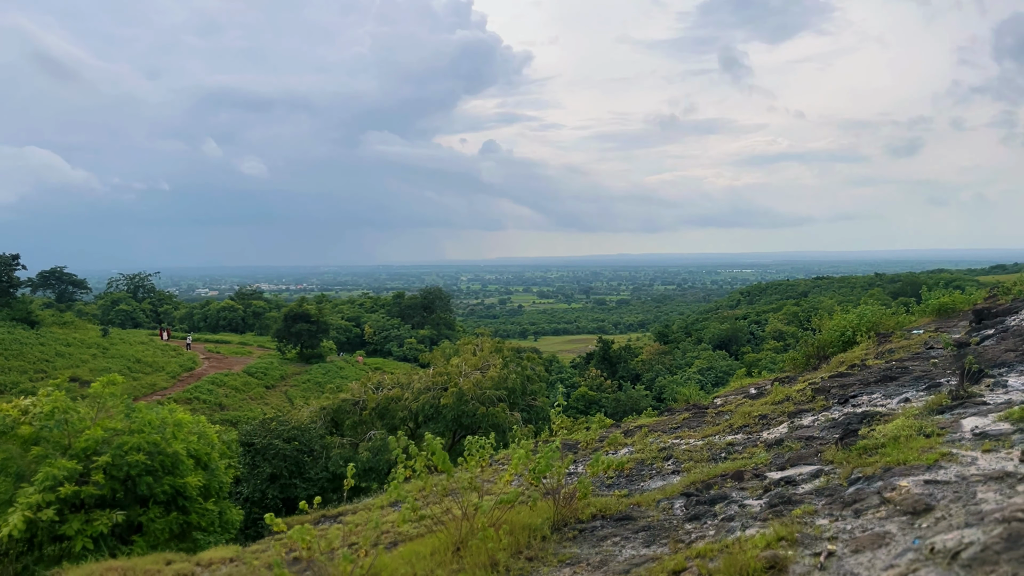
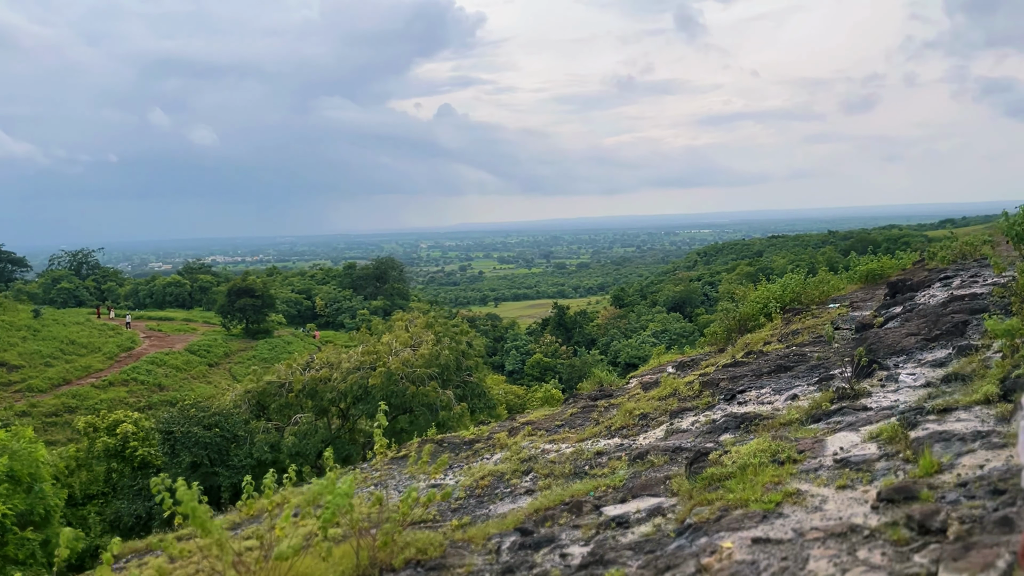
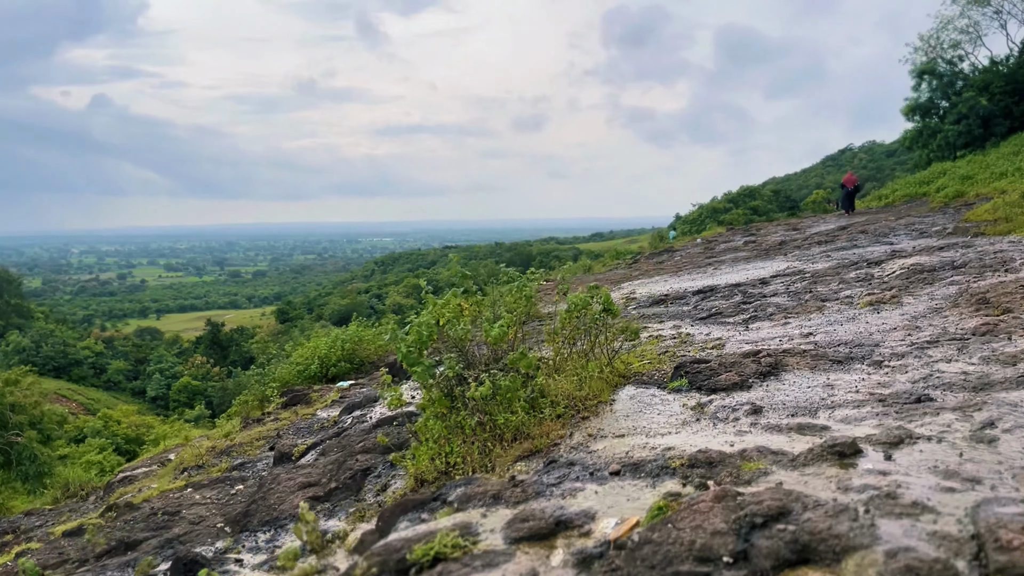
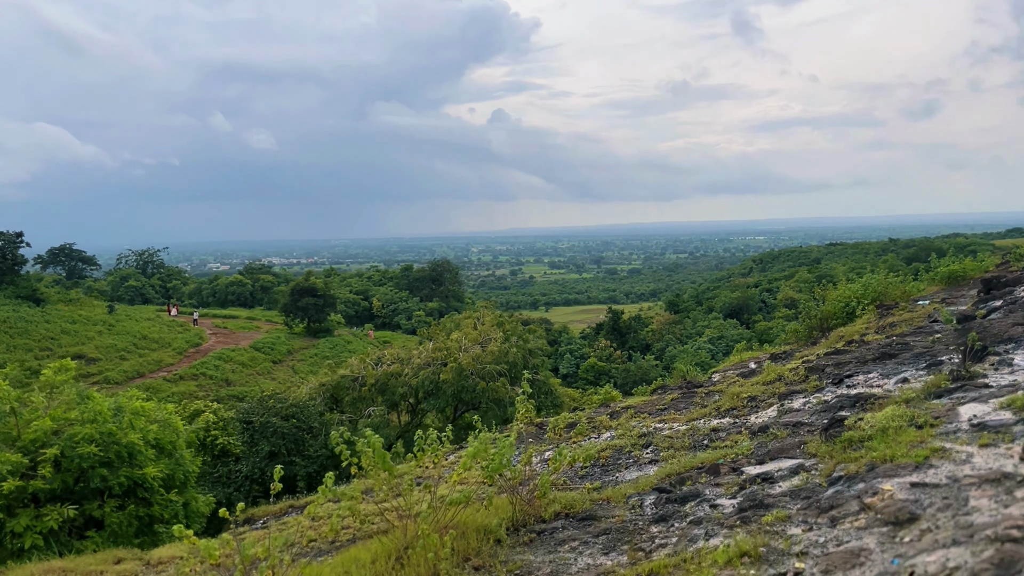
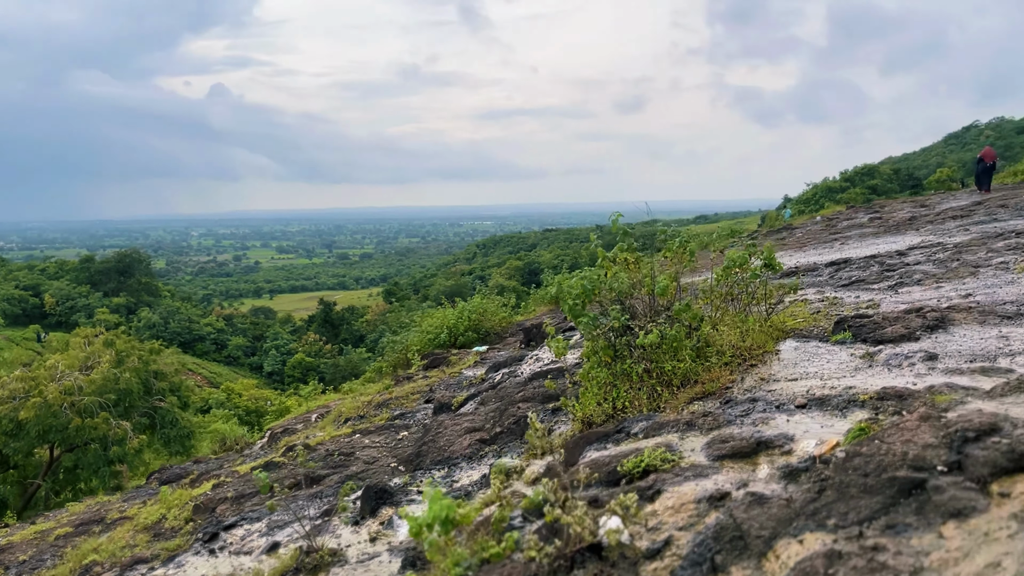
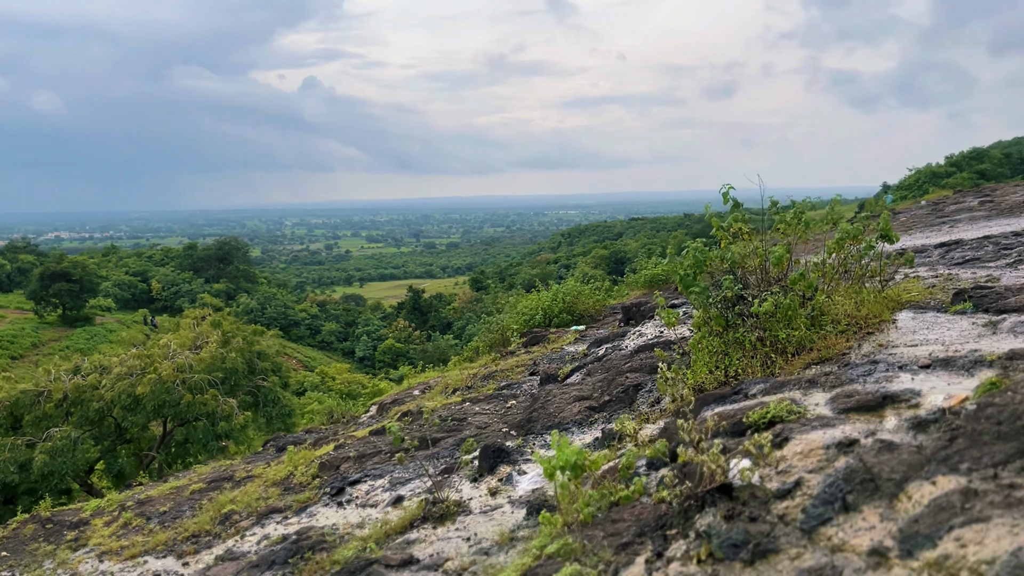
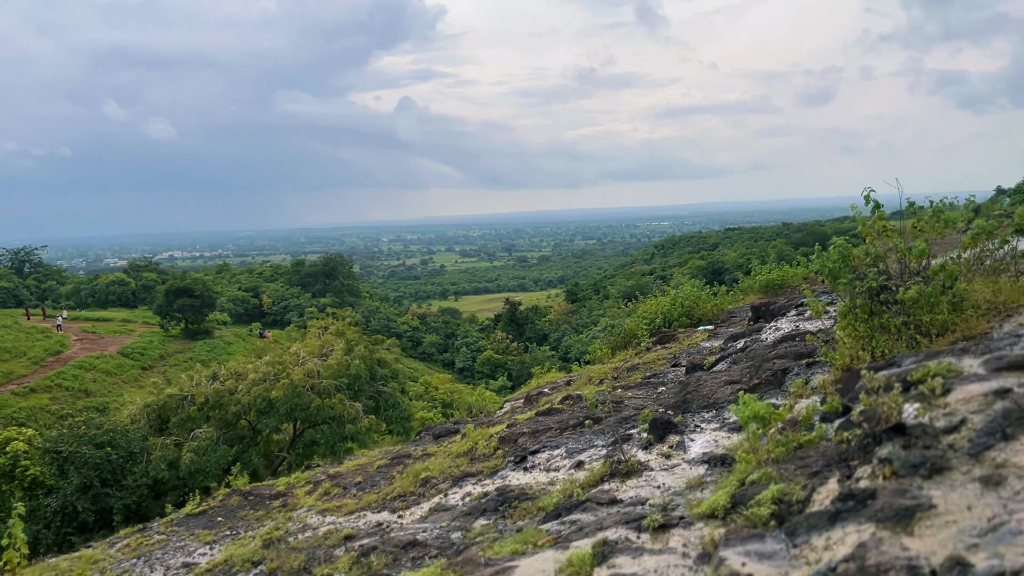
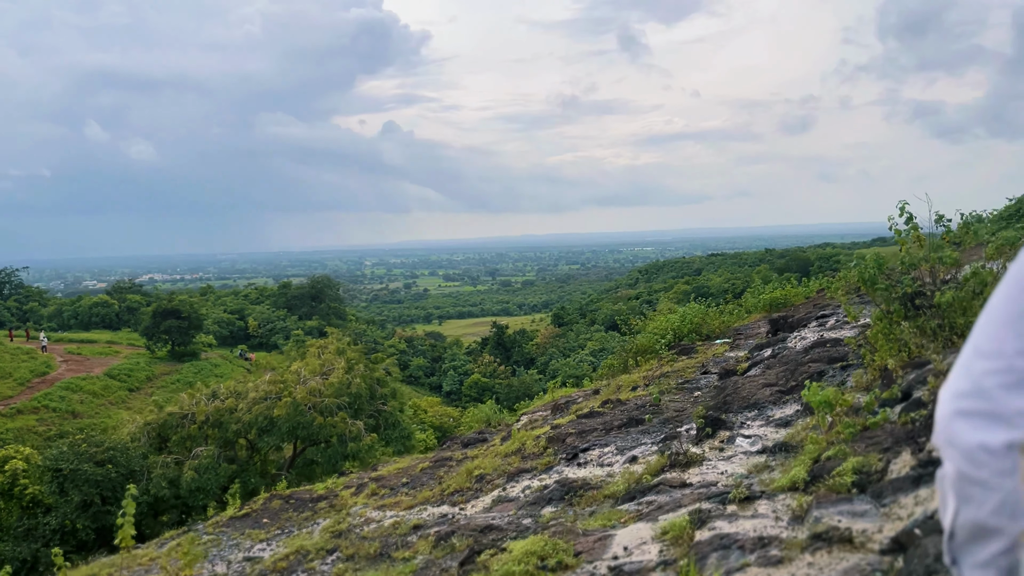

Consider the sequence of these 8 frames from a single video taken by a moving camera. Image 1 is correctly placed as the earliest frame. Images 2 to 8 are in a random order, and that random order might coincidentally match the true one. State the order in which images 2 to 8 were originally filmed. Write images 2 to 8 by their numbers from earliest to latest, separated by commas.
4, 2, 8, 7, 6, 5, 3
